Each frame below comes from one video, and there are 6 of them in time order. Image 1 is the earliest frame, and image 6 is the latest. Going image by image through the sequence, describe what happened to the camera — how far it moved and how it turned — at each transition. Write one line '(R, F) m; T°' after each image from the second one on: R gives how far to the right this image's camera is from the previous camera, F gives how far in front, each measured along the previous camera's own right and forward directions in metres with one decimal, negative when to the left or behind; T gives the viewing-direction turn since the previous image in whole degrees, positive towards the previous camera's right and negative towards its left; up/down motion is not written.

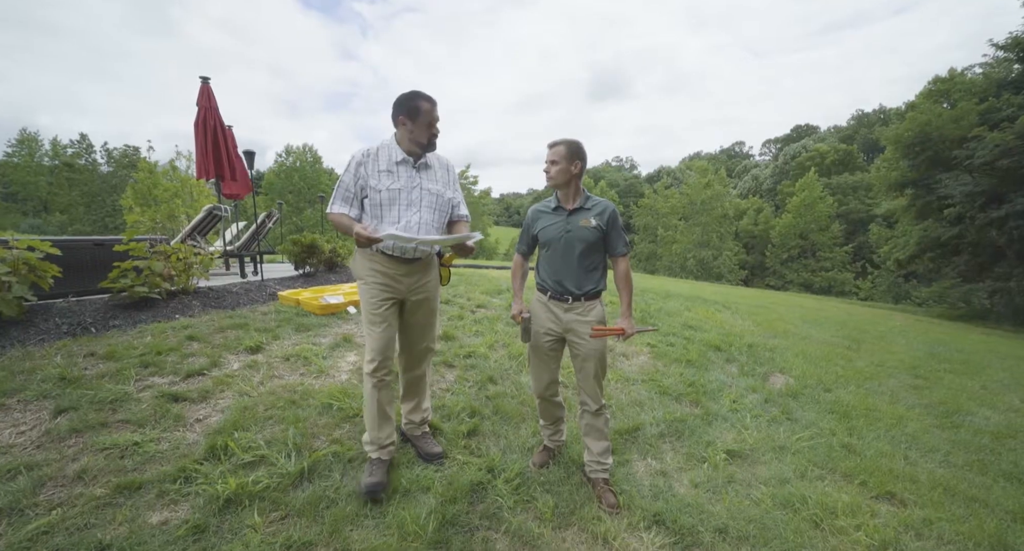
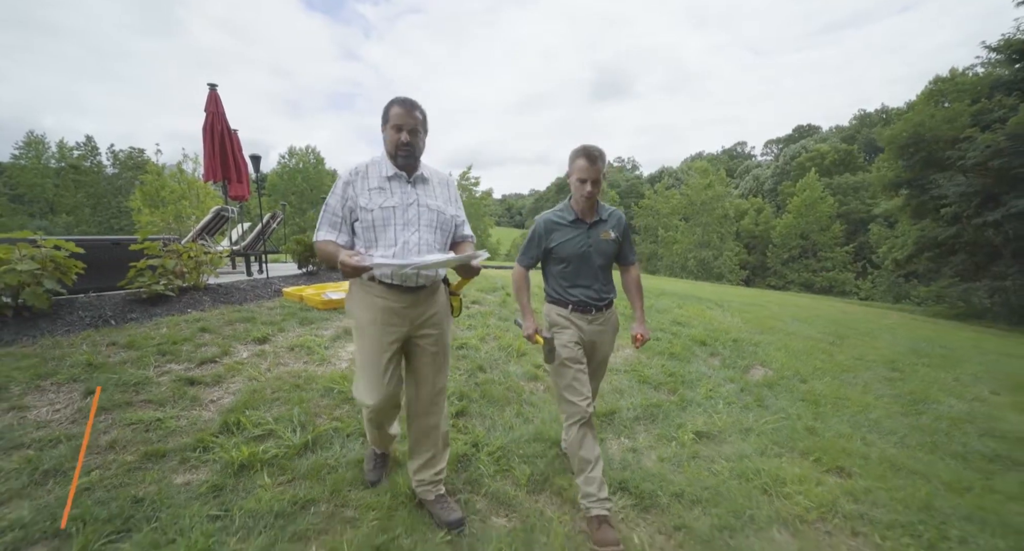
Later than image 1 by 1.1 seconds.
(+0.1, -0.2) m; 0°
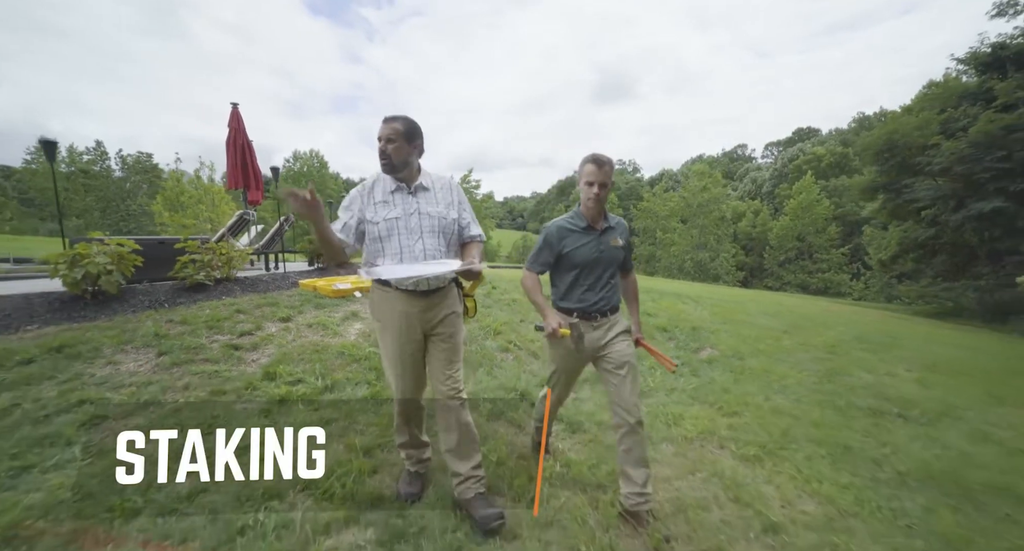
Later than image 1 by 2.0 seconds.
(+0.3, -0.8) m; 0°
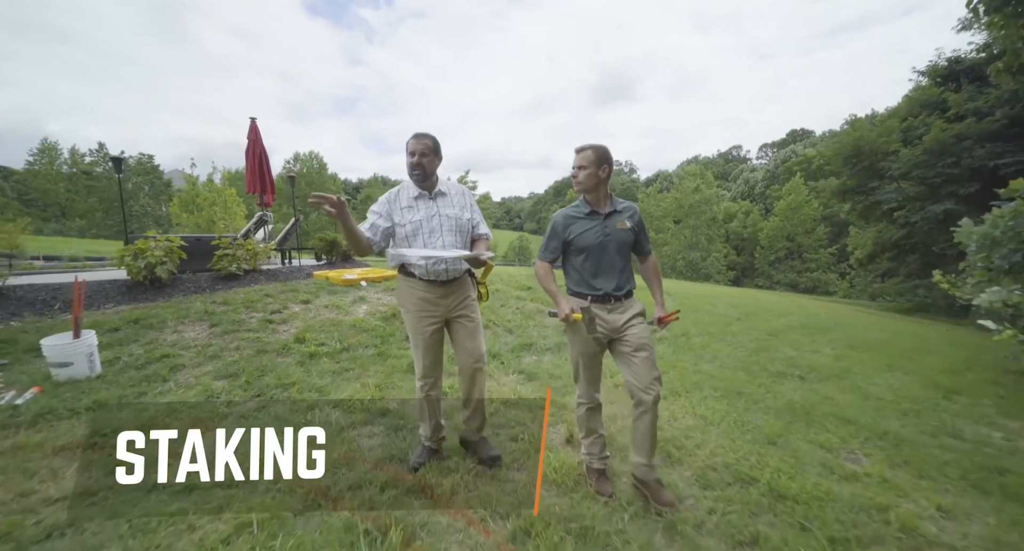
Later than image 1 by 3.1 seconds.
(+0.2, -0.9) m; 0°
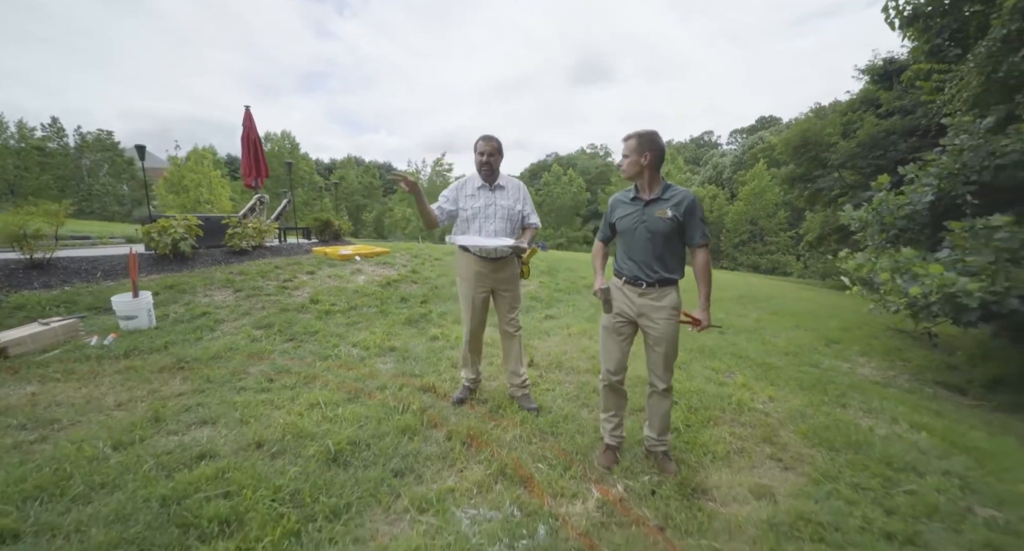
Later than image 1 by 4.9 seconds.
(0.0, -1.0) m; +3°
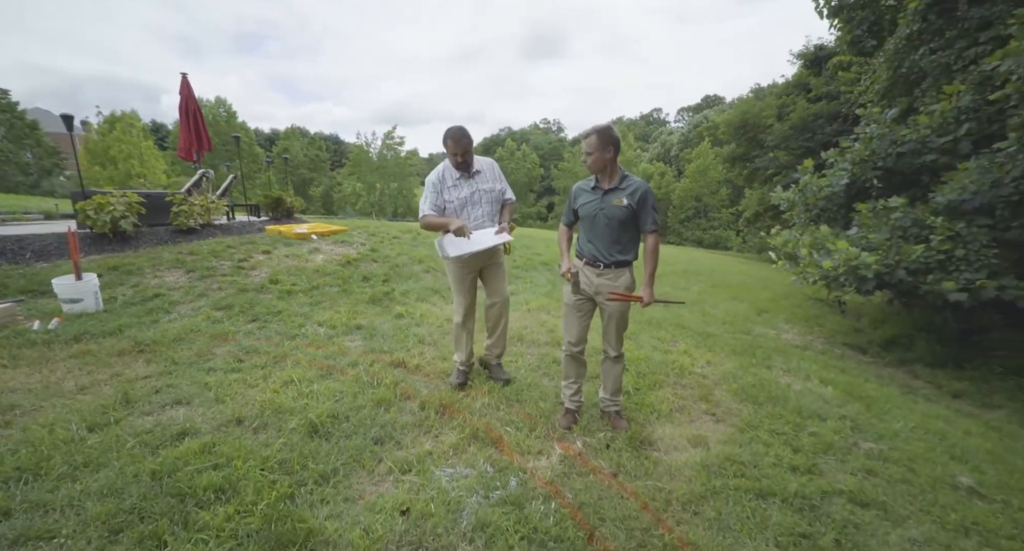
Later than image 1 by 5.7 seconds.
(-0.1, -0.2) m; +6°
